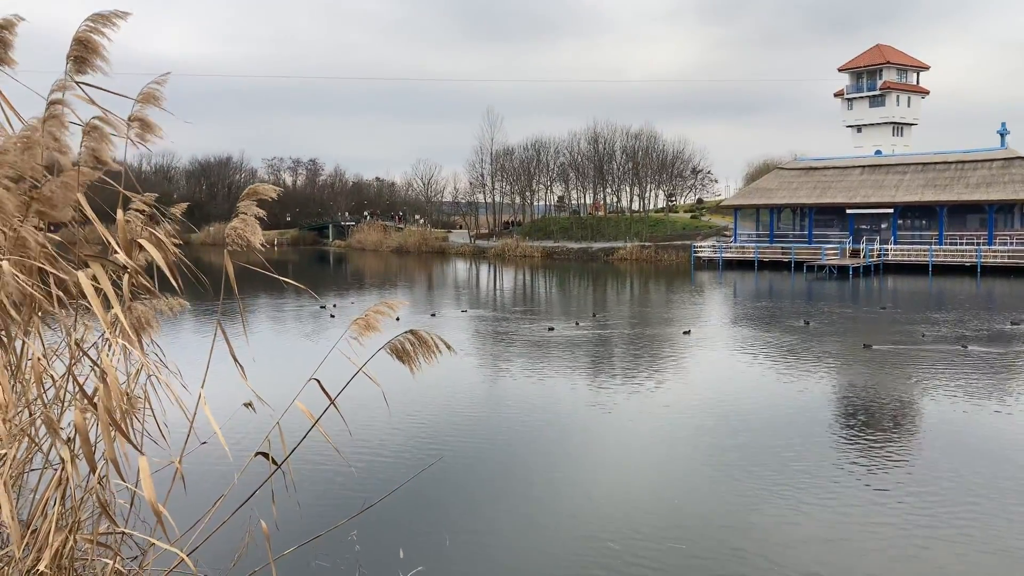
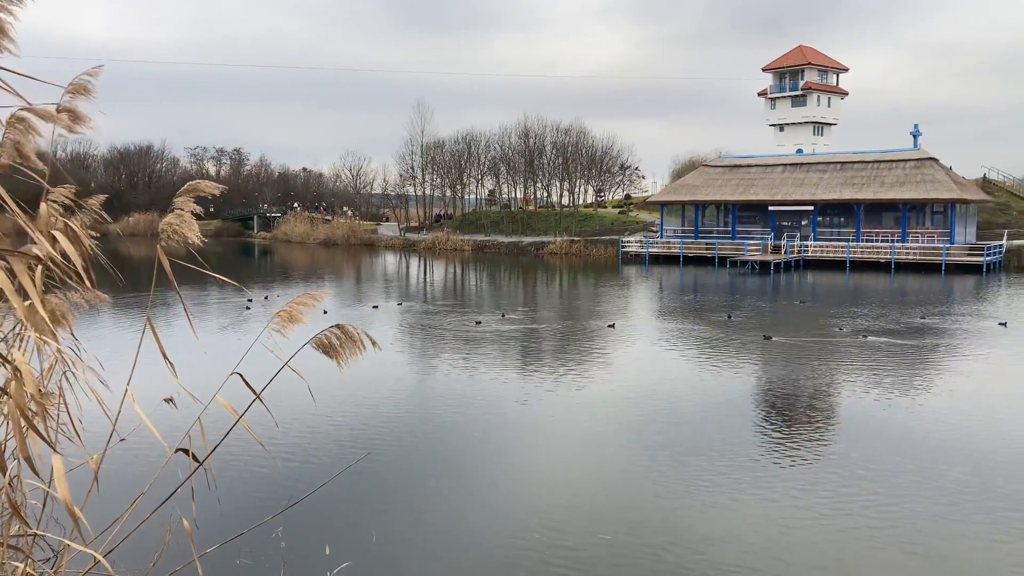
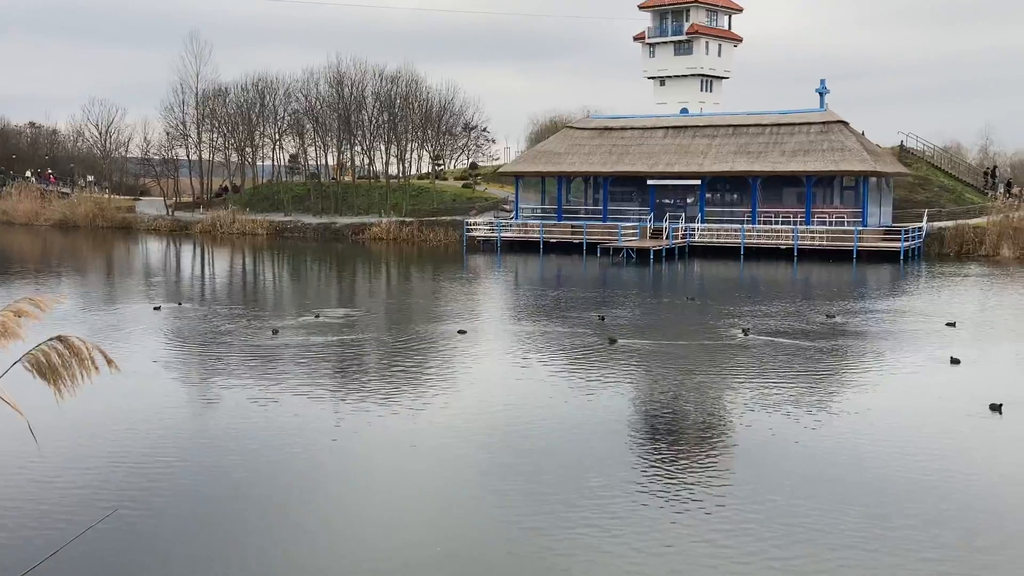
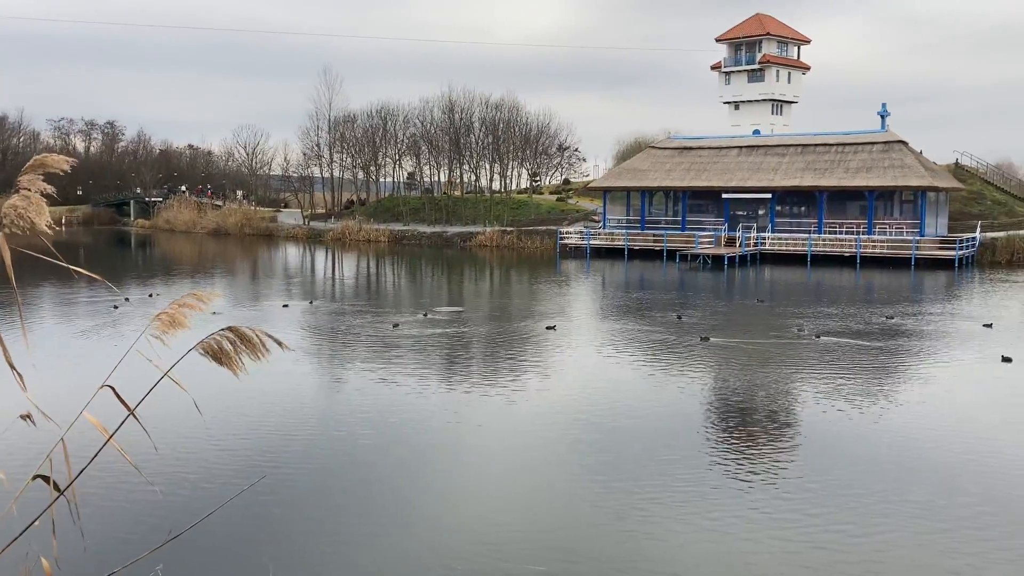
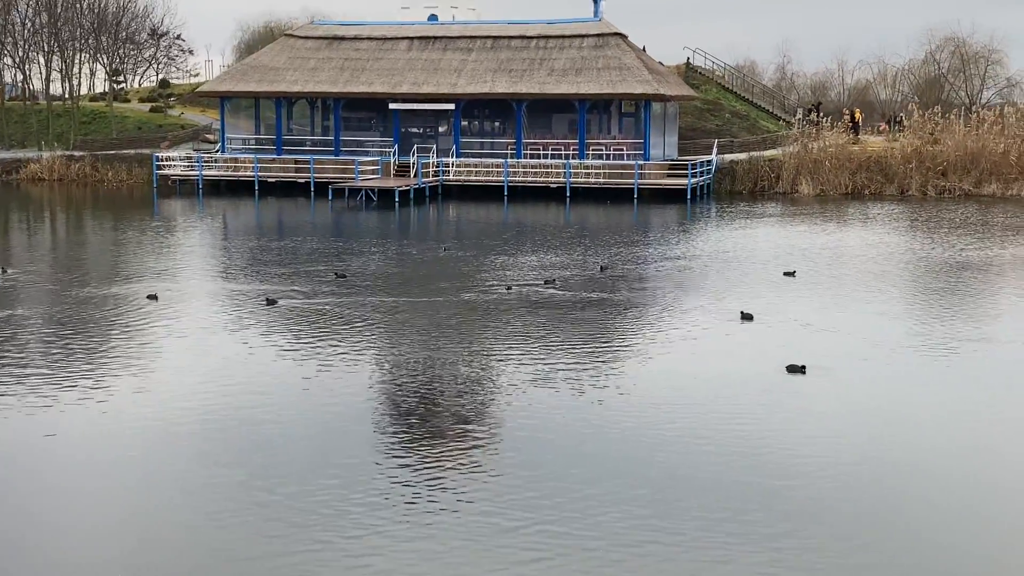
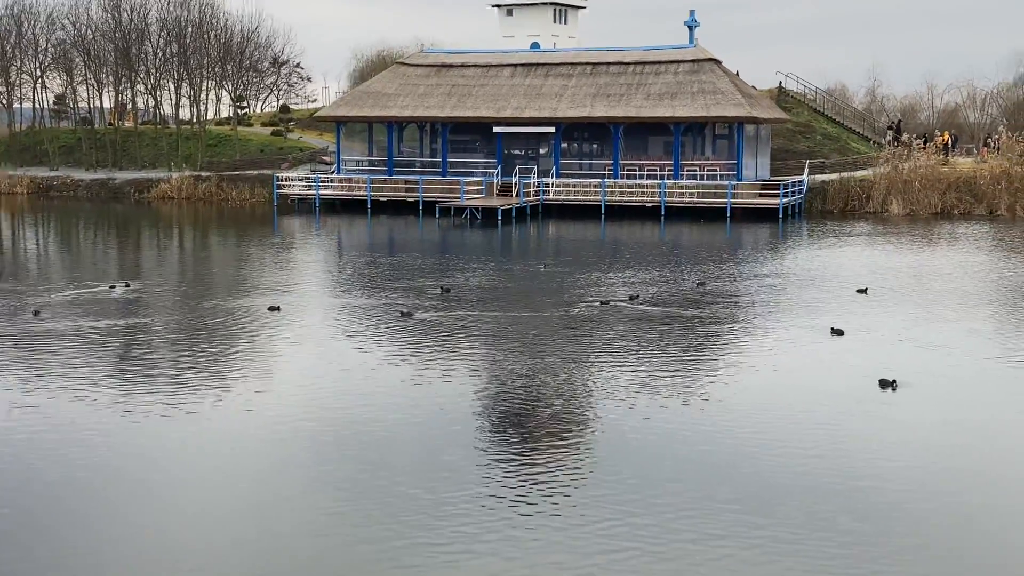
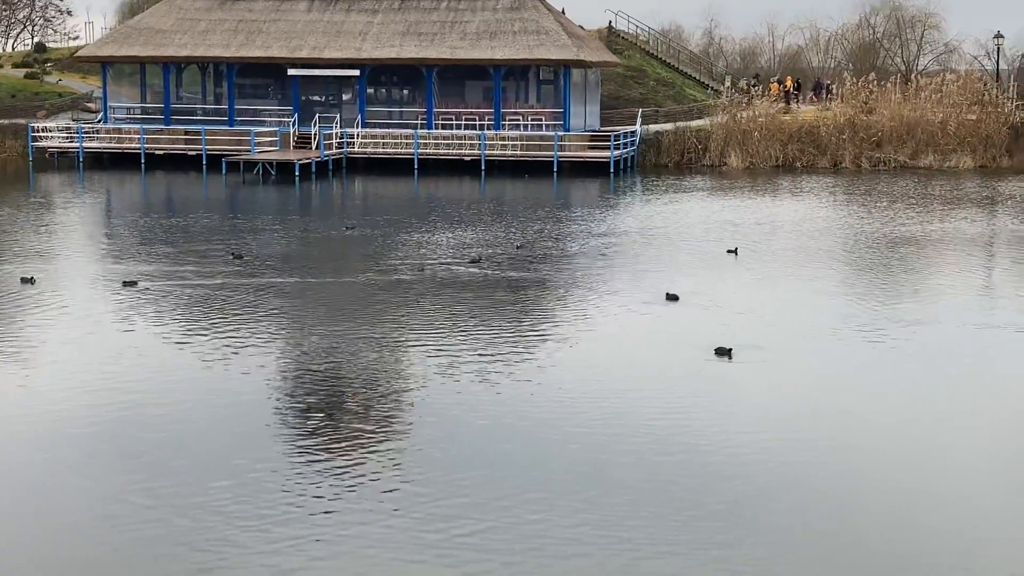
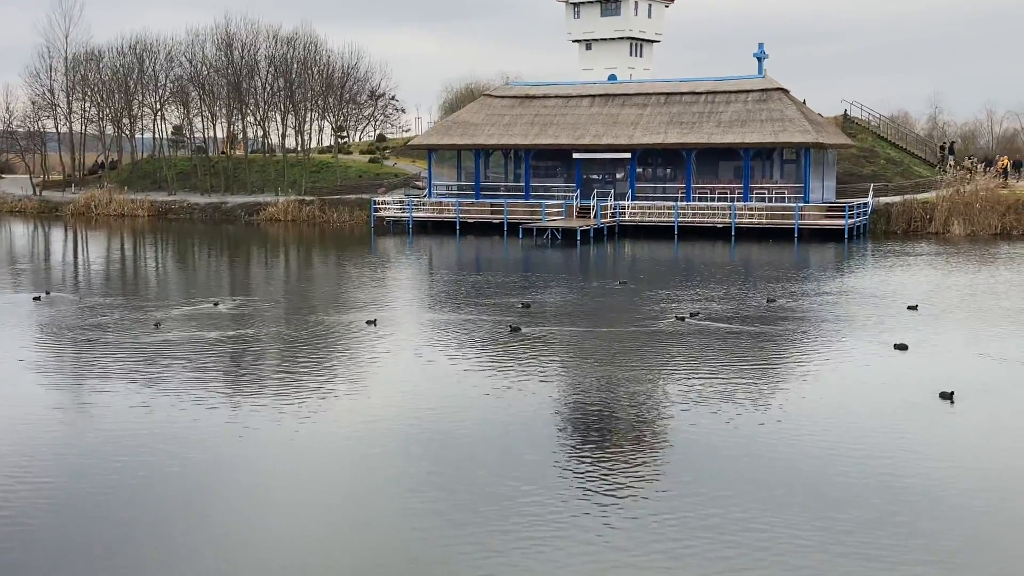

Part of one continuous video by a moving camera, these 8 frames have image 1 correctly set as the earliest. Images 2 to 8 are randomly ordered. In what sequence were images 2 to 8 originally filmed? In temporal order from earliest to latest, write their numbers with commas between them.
2, 4, 3, 8, 6, 5, 7
